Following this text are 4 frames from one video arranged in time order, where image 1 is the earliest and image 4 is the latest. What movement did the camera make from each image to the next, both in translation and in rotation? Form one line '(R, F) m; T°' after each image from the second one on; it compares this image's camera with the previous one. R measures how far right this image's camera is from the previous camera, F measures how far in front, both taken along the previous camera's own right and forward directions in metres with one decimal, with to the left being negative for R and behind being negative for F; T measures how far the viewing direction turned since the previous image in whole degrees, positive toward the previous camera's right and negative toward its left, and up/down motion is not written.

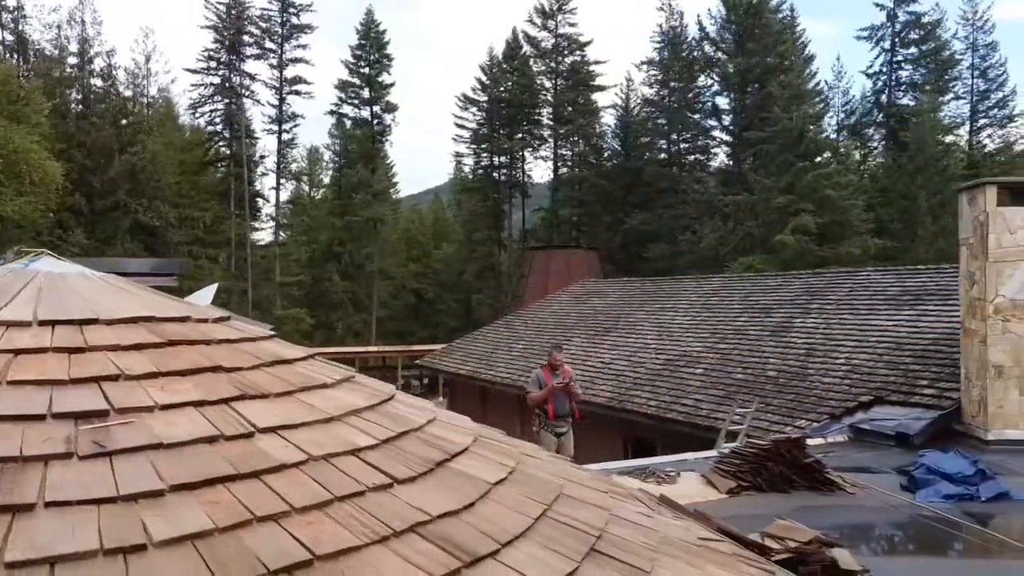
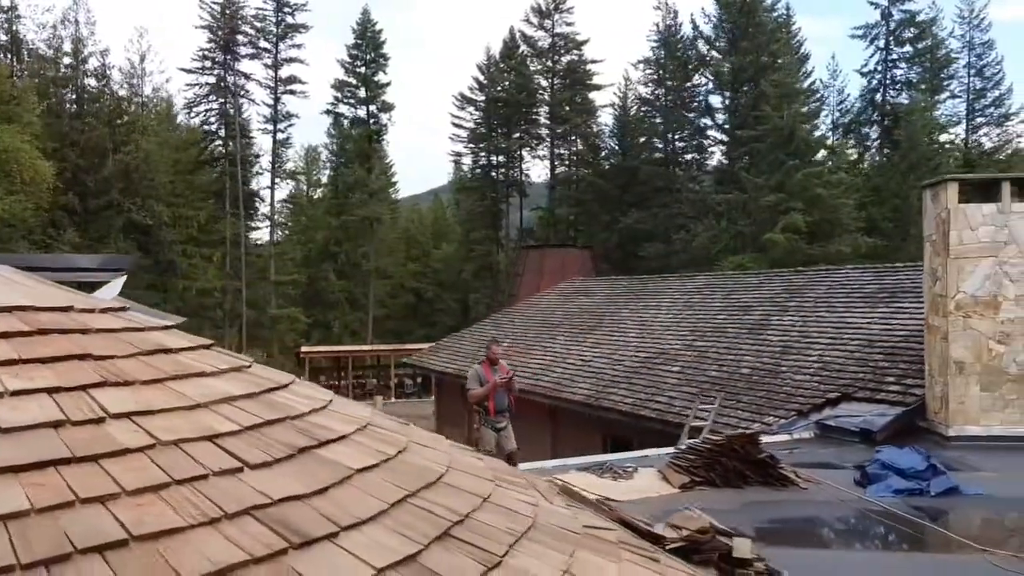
(+0.5, 0.0) m; 0°
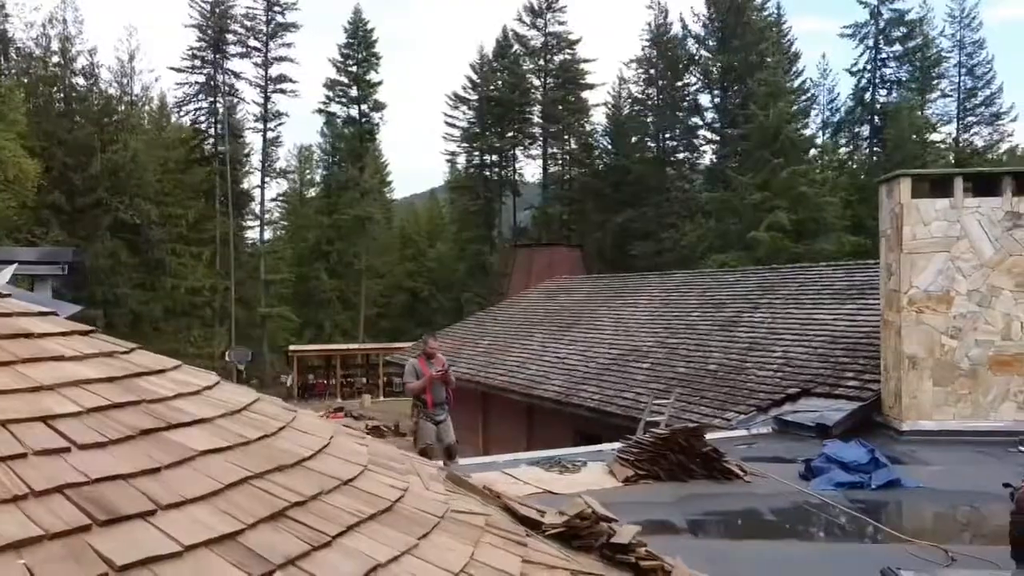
(+0.6, 0.0) m; 0°
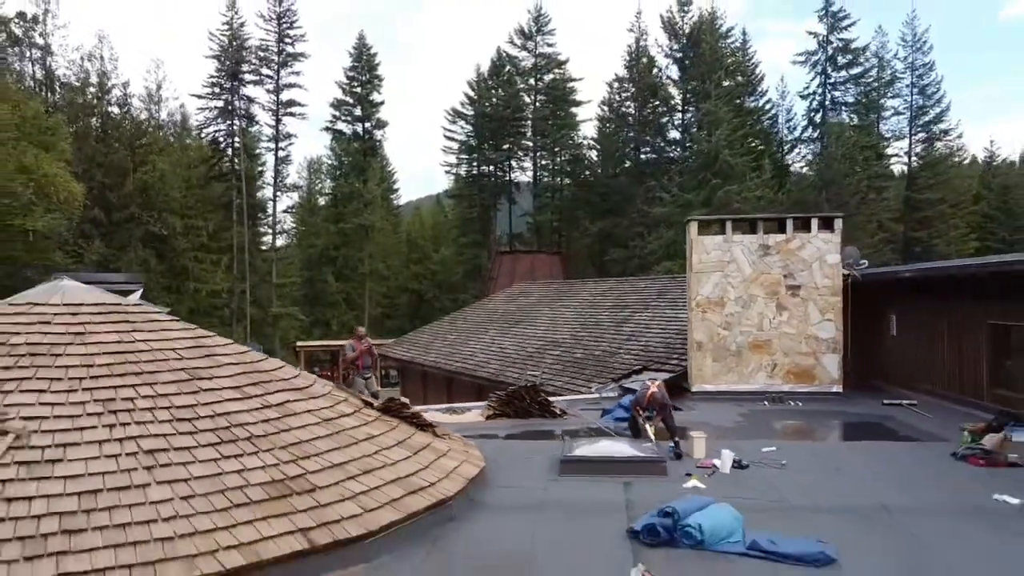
(+1.8, -4.6) m; -1°
